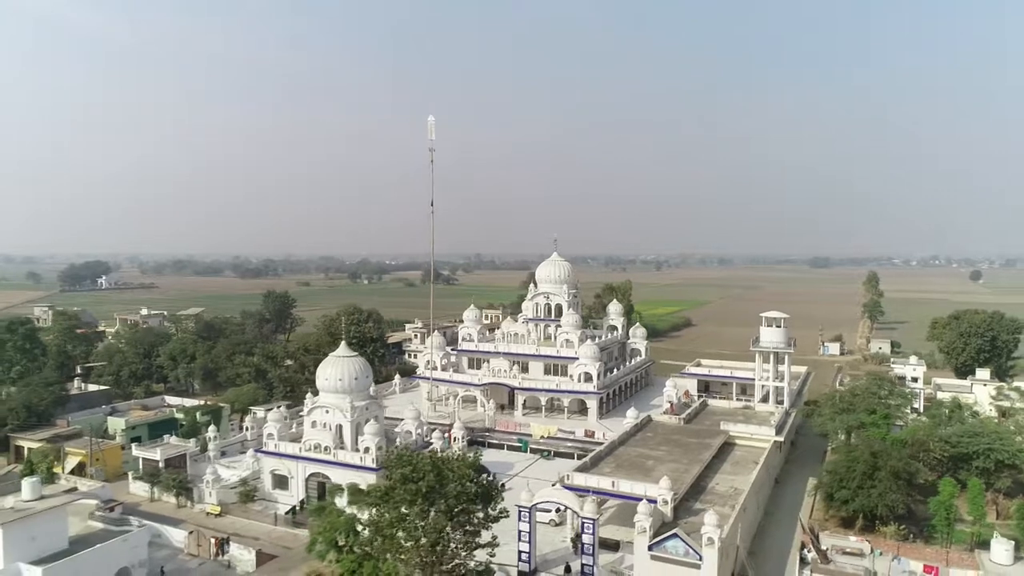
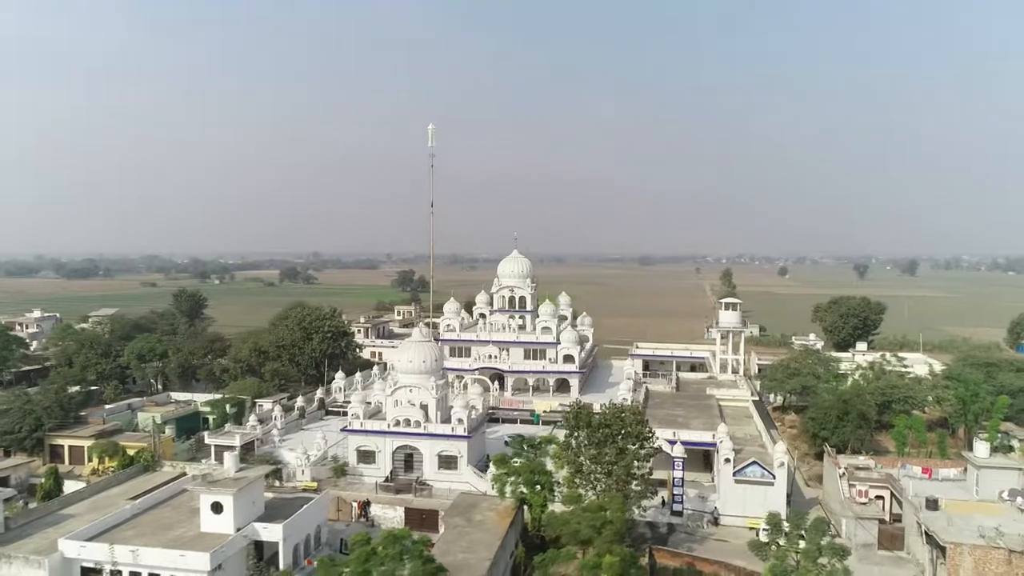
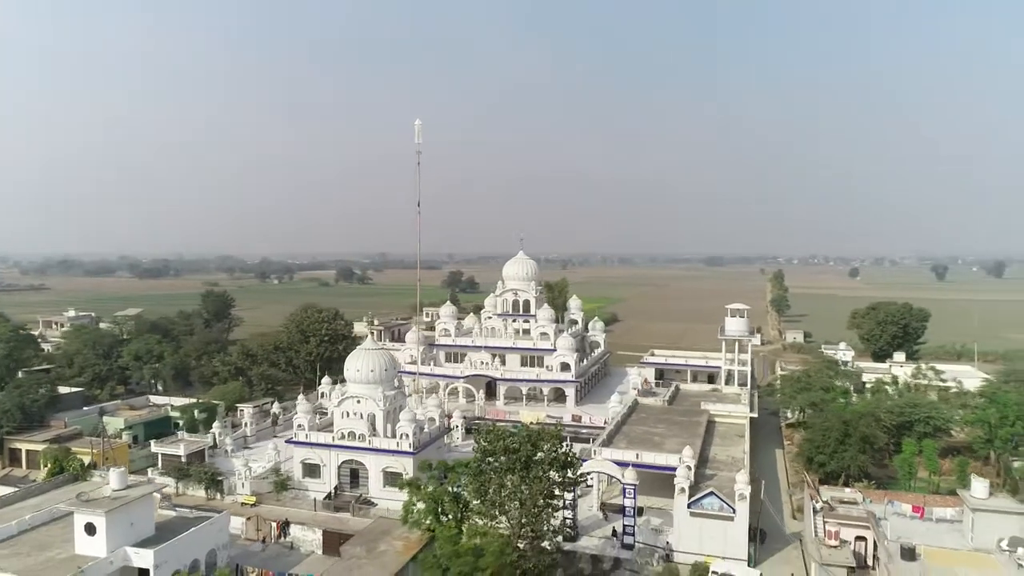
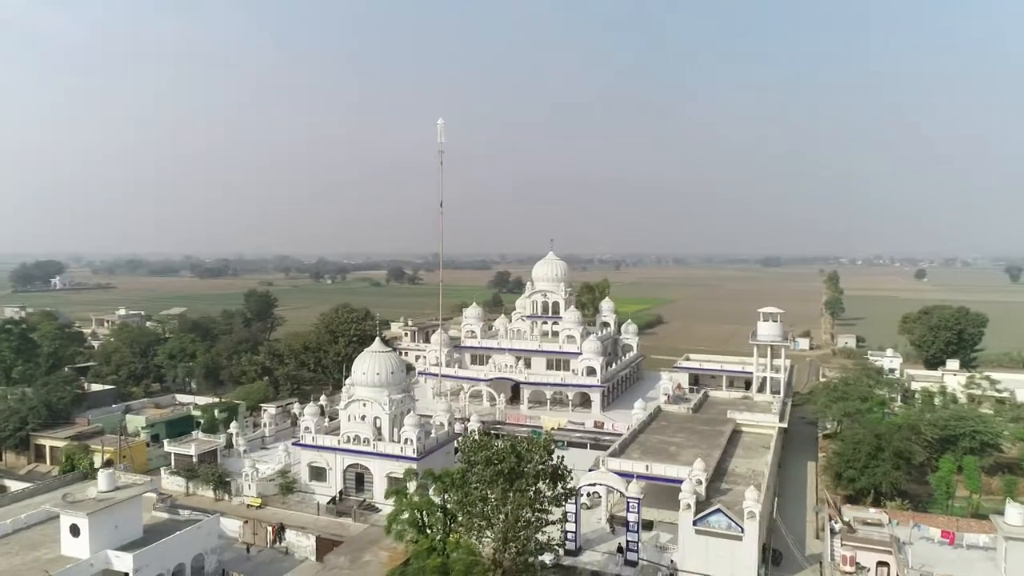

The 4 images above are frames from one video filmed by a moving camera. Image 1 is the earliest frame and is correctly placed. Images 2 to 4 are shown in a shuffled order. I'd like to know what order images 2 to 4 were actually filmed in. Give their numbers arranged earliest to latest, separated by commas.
4, 3, 2
